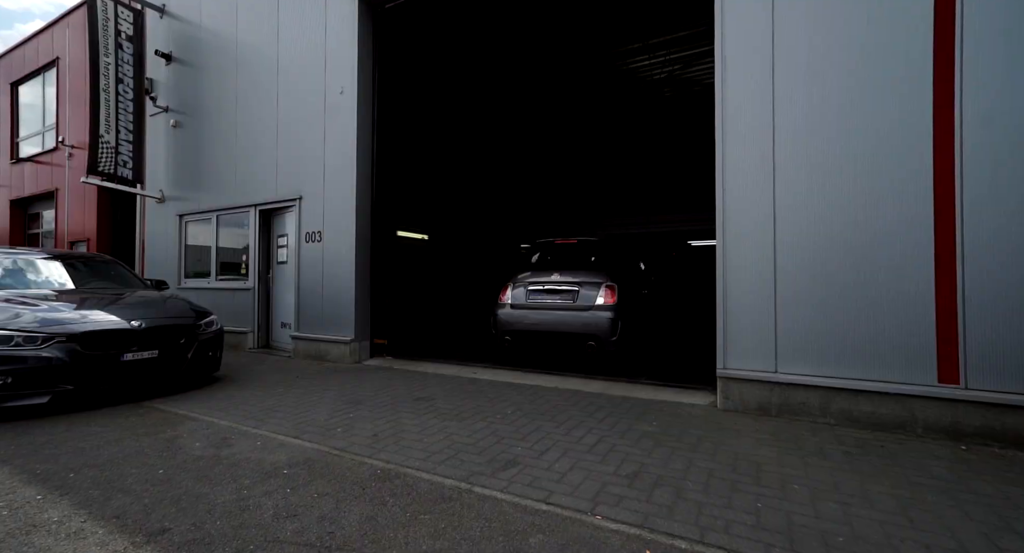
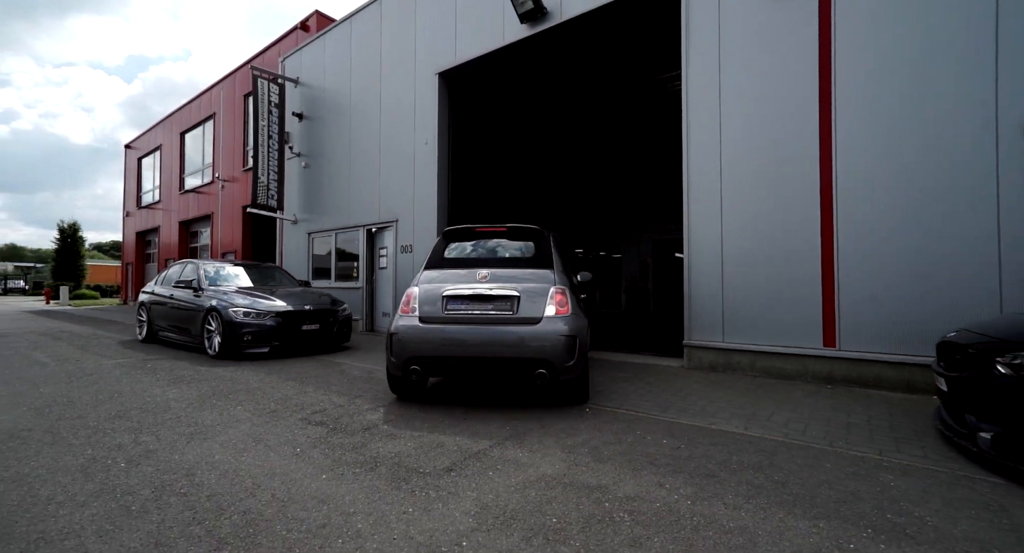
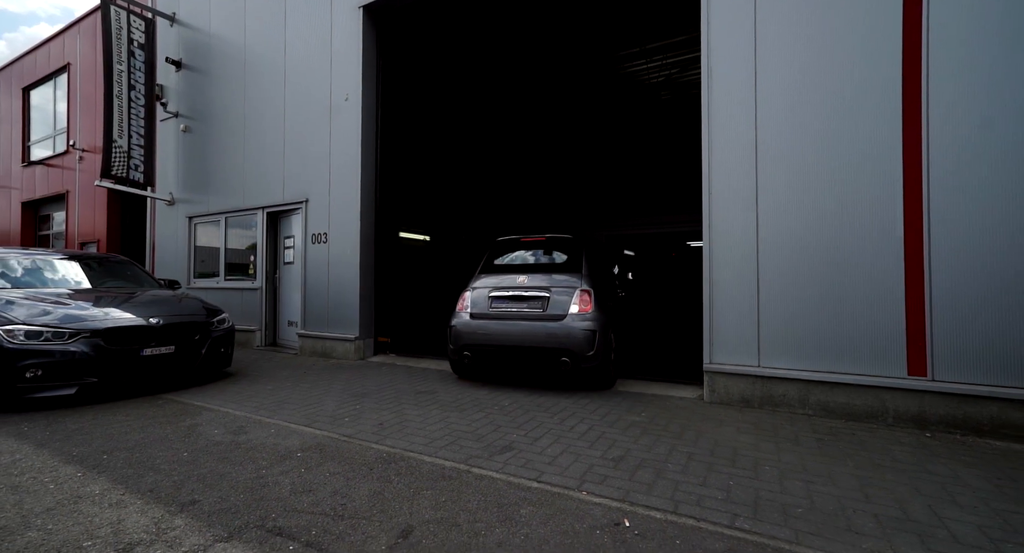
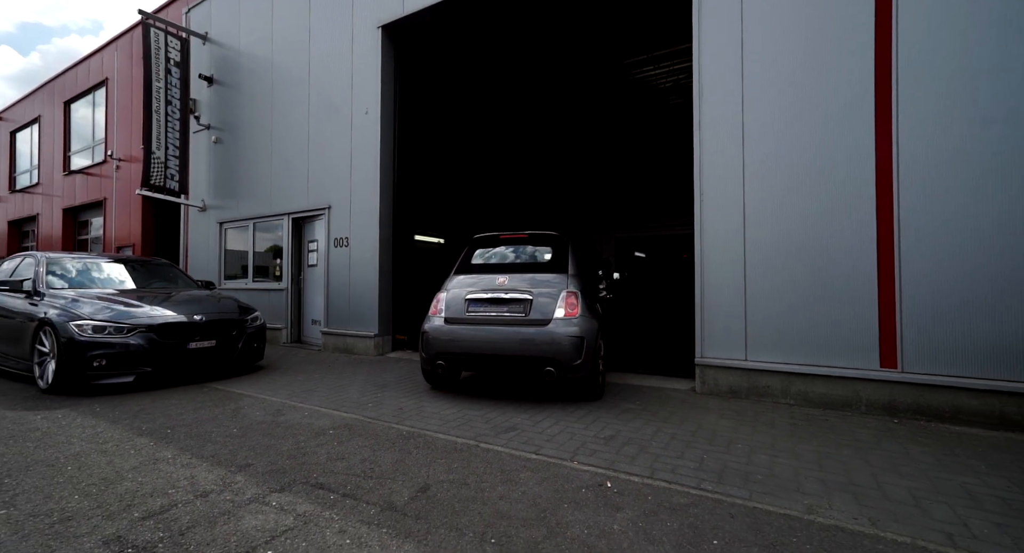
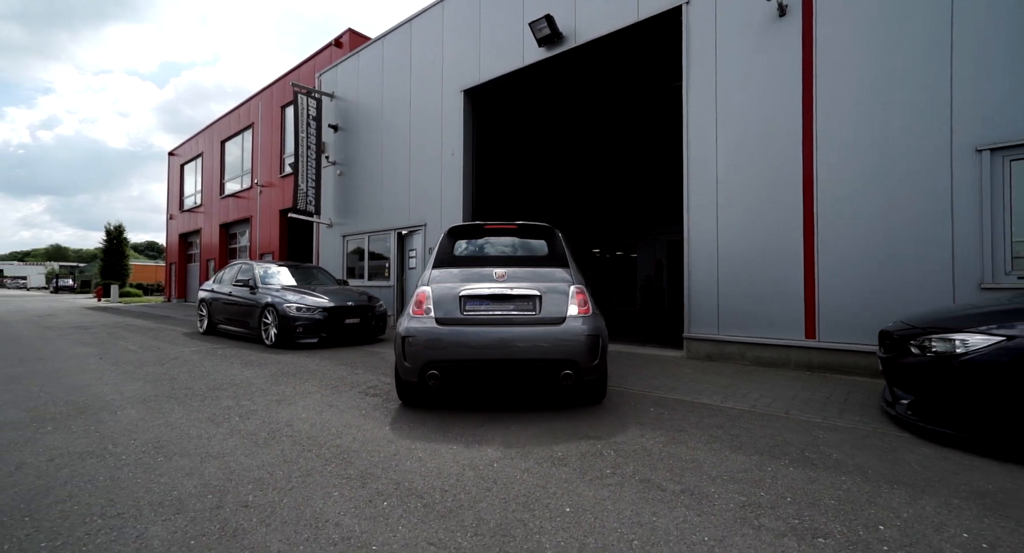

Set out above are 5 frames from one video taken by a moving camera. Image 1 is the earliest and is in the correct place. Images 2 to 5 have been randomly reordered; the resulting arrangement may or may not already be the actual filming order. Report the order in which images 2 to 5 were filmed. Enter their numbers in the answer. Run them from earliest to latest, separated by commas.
3, 4, 2, 5
